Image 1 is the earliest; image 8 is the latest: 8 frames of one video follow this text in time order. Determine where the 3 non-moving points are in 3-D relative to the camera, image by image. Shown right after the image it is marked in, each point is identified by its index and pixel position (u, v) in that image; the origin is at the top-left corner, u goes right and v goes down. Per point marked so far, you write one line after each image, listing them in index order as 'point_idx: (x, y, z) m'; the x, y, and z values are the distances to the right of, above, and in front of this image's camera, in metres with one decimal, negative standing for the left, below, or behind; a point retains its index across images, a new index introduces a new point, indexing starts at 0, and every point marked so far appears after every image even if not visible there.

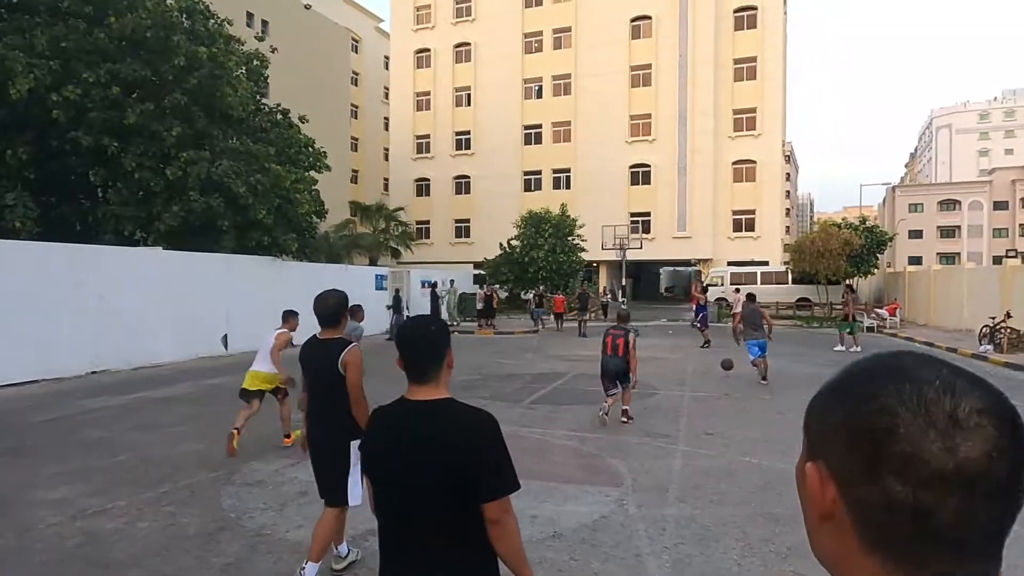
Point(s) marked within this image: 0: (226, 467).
0: (-3.2, -2.0, +7.5) m
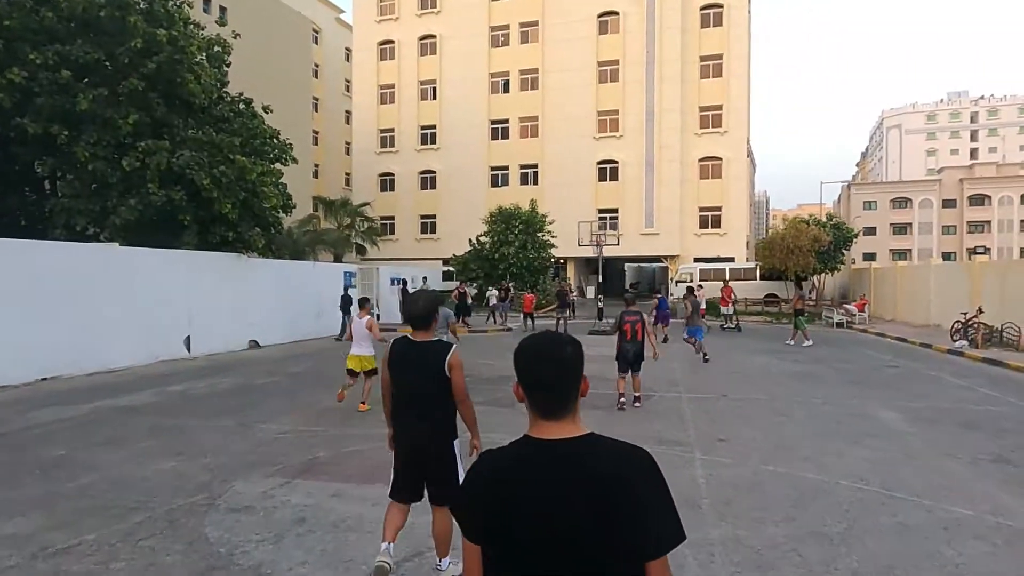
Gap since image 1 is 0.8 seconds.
0: (-3.1, -2.0, +6.7) m
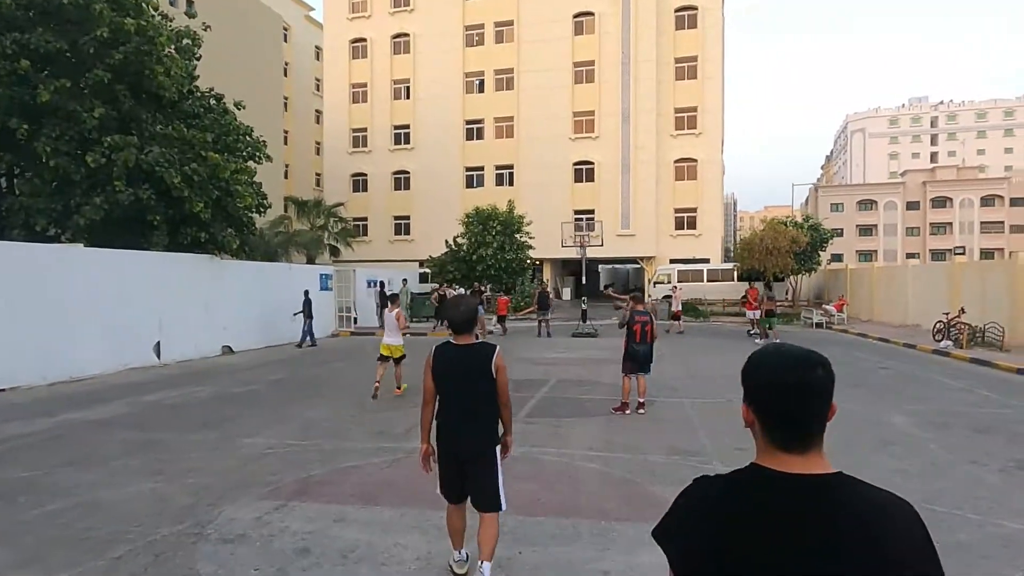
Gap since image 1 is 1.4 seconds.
0: (-2.9, -2.1, +6.0) m
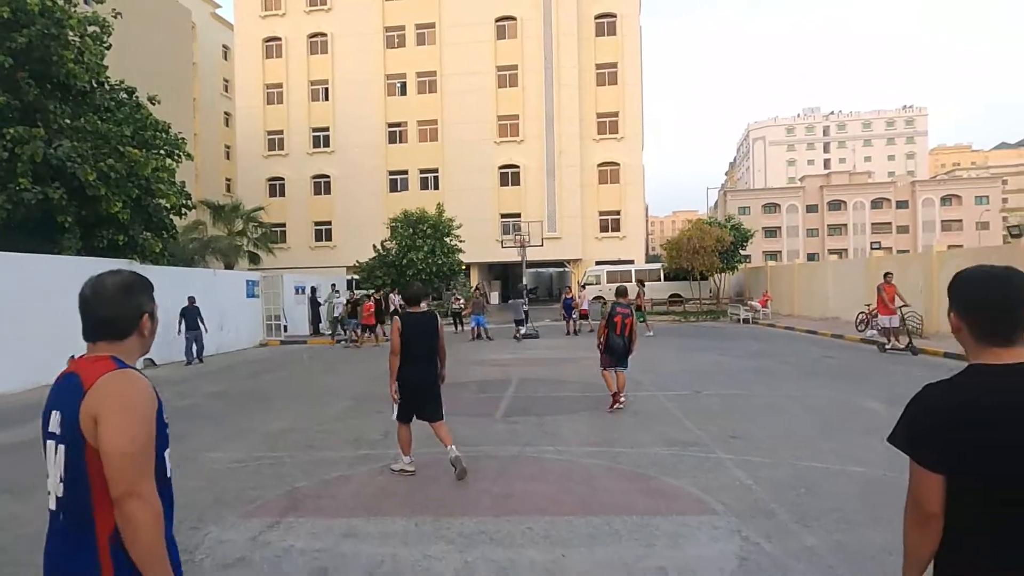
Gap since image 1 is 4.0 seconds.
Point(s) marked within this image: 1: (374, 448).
0: (-2.6, -2.0, +5.2) m
1: (-1.7, -2.0, +8.2) m
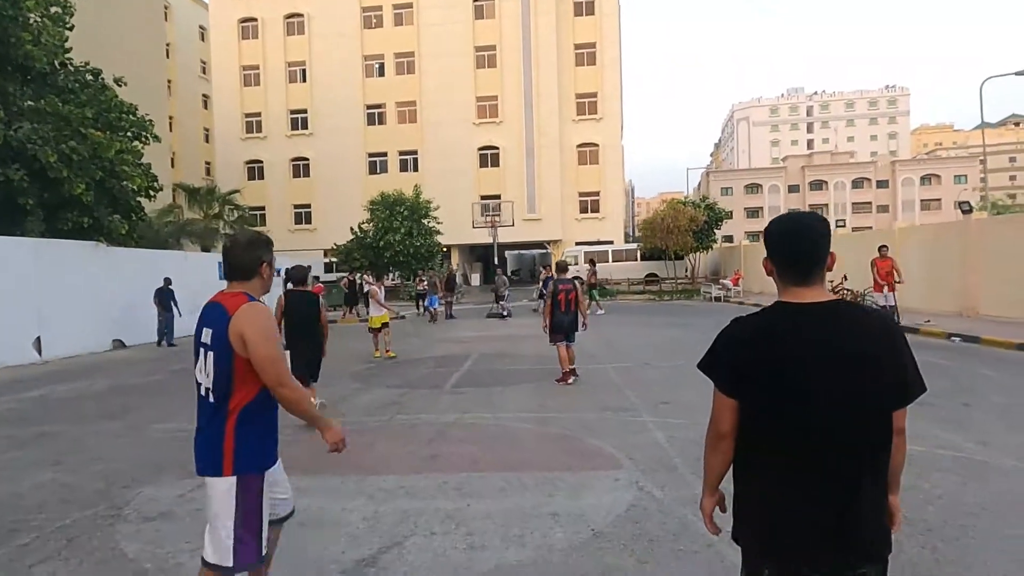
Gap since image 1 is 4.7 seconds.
0: (-3.4, -1.8, +5.5) m
1: (-2.5, -1.7, +8.6) m
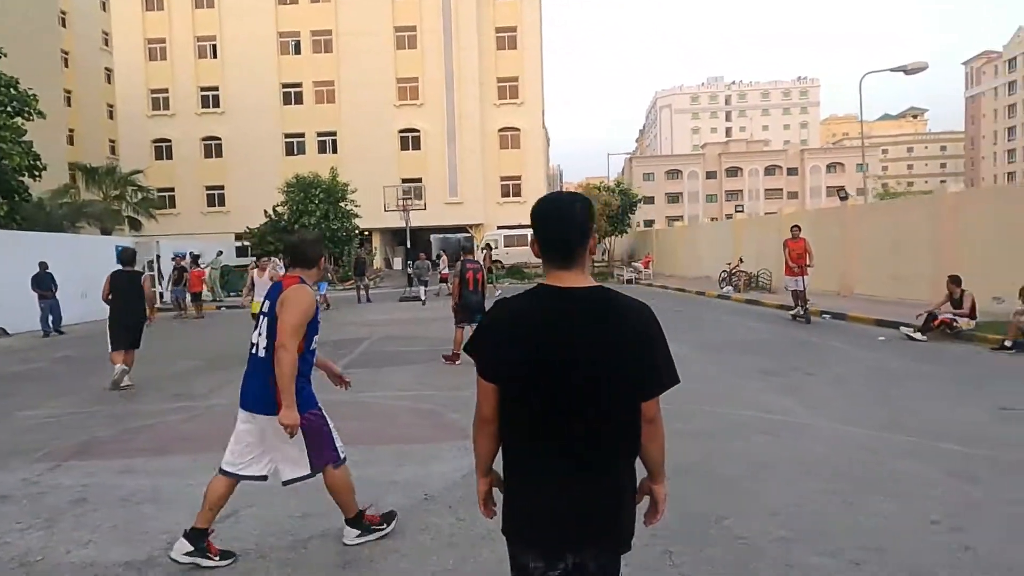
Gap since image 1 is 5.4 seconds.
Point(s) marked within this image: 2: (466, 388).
0: (-4.6, -1.6, +5.4) m
1: (-4.1, -1.4, +8.5) m
2: (-0.6, -1.3, +8.7) m
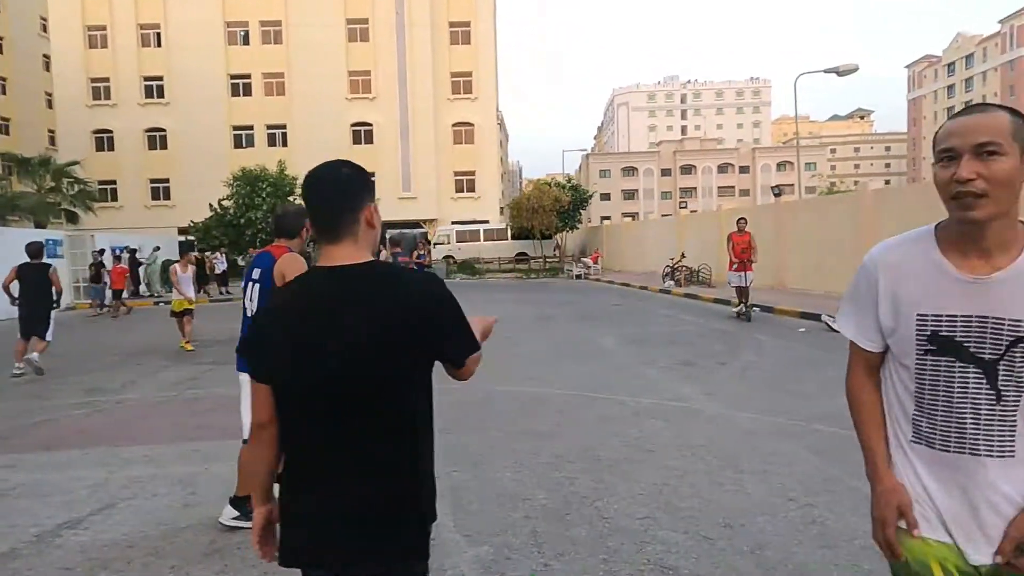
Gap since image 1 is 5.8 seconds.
0: (-5.5, -1.5, +5.2) m
1: (-5.1, -1.4, +8.3) m
2: (-1.7, -1.2, +8.7) m
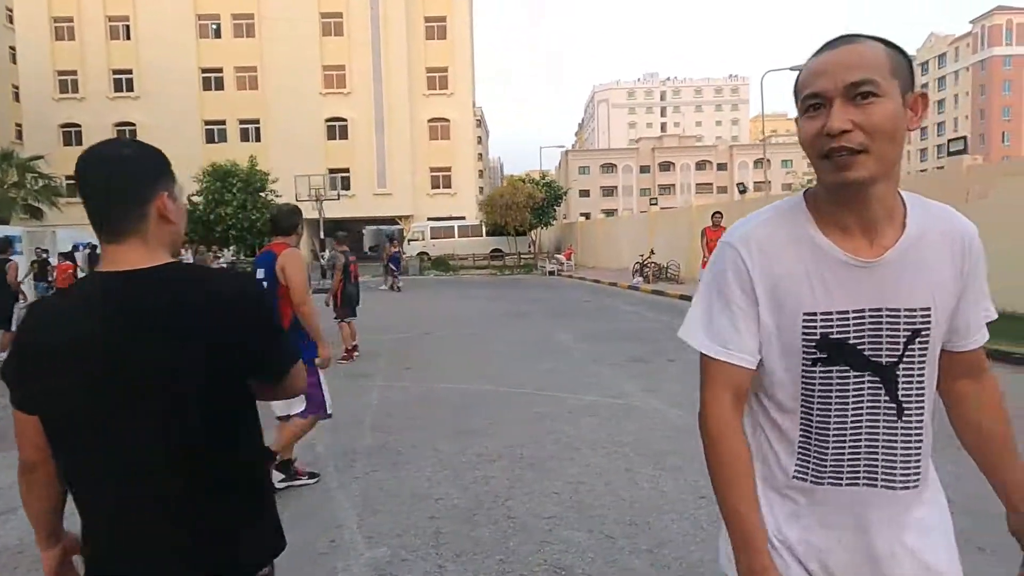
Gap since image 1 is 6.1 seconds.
0: (-6.1, -1.5, +5.0) m
1: (-5.8, -1.3, +8.1) m
2: (-2.4, -1.2, +8.6) m
